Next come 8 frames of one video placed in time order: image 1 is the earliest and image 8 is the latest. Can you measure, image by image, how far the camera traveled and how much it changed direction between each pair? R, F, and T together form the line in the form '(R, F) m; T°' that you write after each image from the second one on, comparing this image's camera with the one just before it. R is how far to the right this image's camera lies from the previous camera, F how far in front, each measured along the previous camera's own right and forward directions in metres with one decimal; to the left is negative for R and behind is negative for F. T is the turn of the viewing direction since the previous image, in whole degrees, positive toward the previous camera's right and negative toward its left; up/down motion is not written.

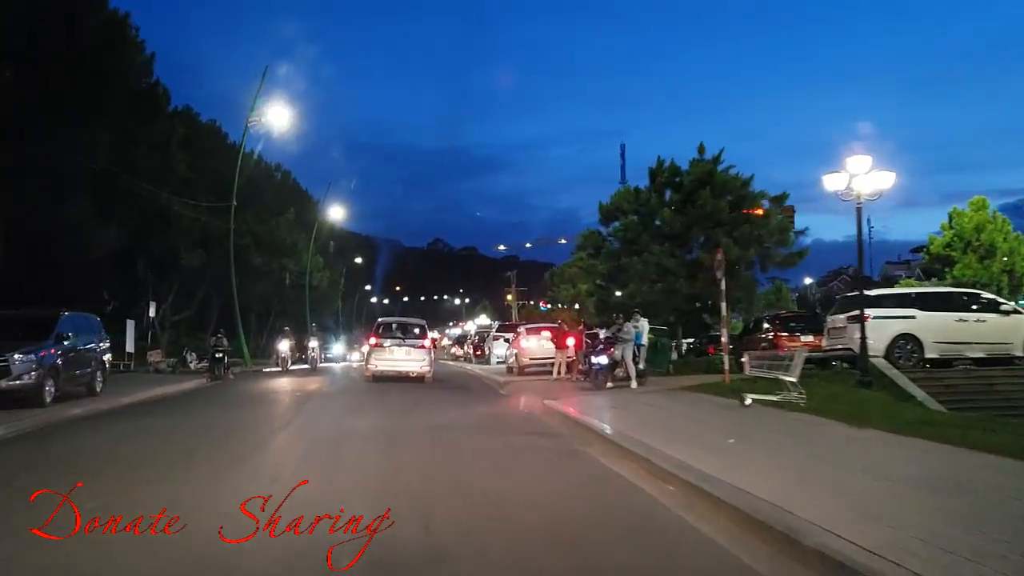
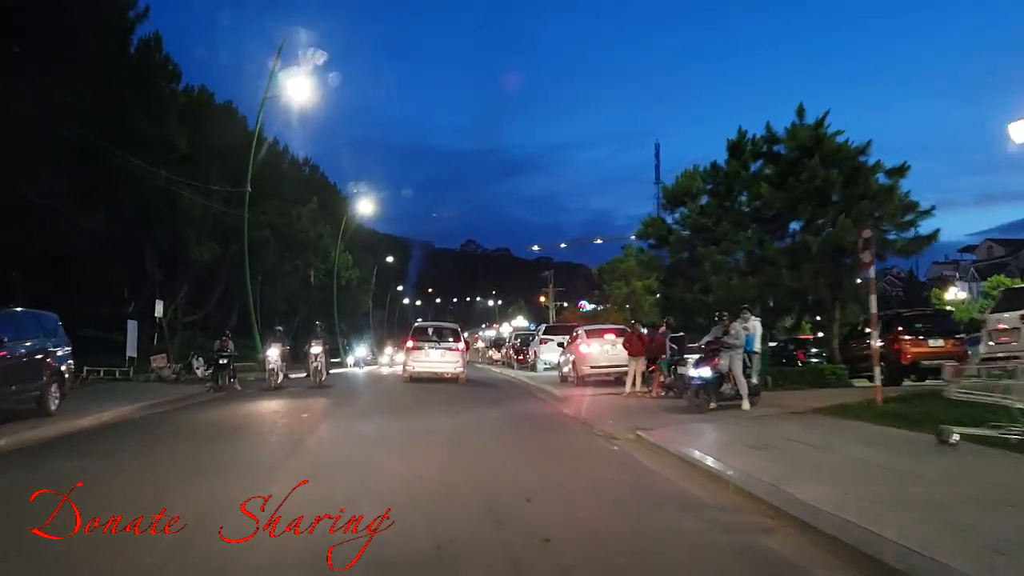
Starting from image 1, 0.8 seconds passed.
(-0.6, +4.5) m; -2°
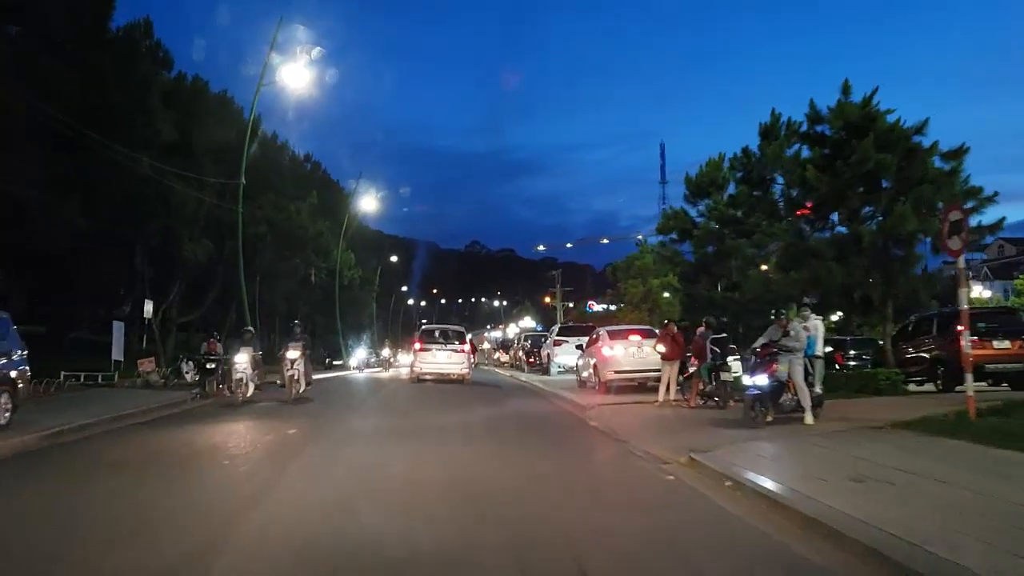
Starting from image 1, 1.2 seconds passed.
(-0.2, +2.1) m; 0°
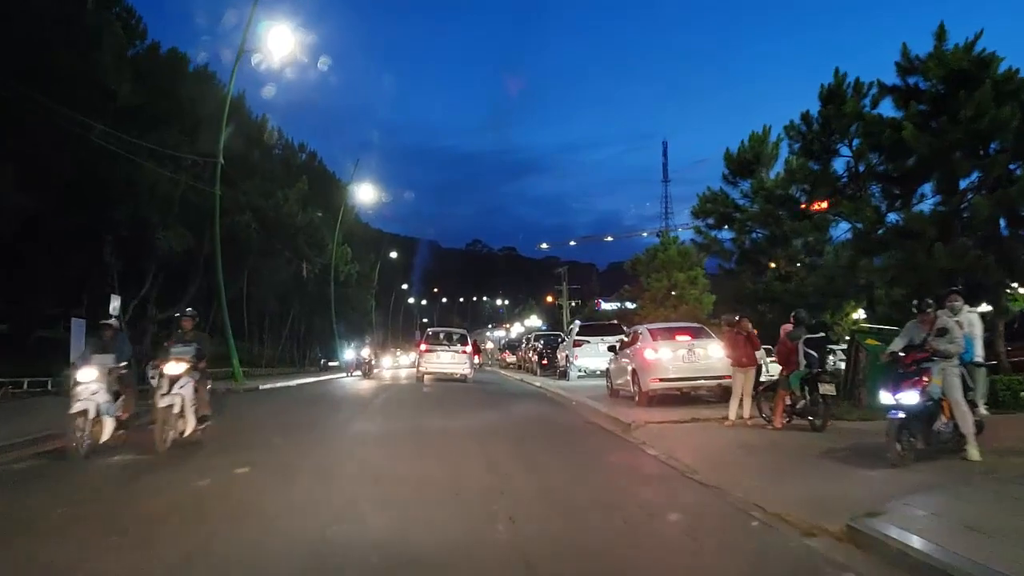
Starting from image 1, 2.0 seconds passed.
(-0.4, +3.6) m; 0°
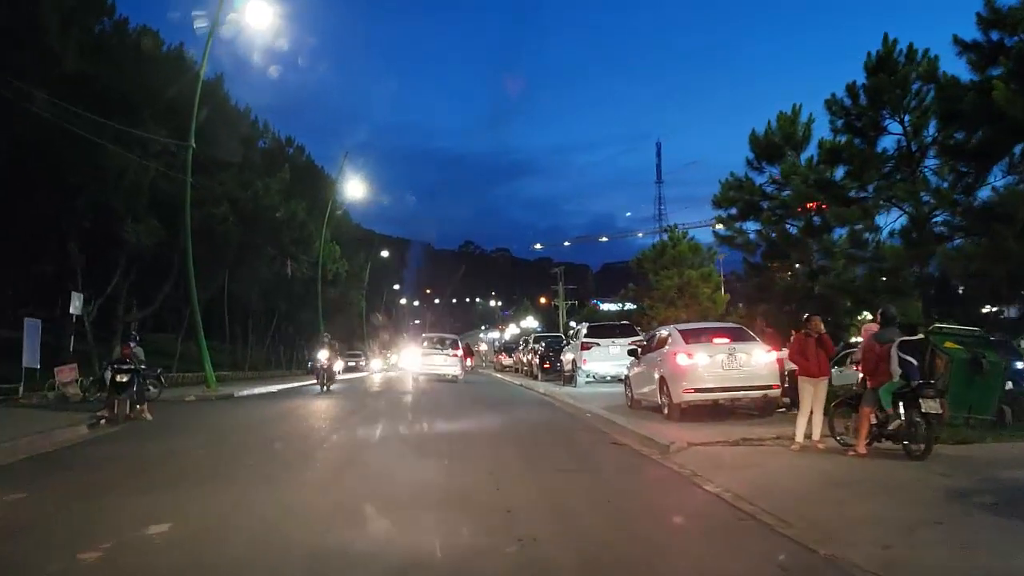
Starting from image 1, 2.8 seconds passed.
(-0.2, +2.5) m; 0°
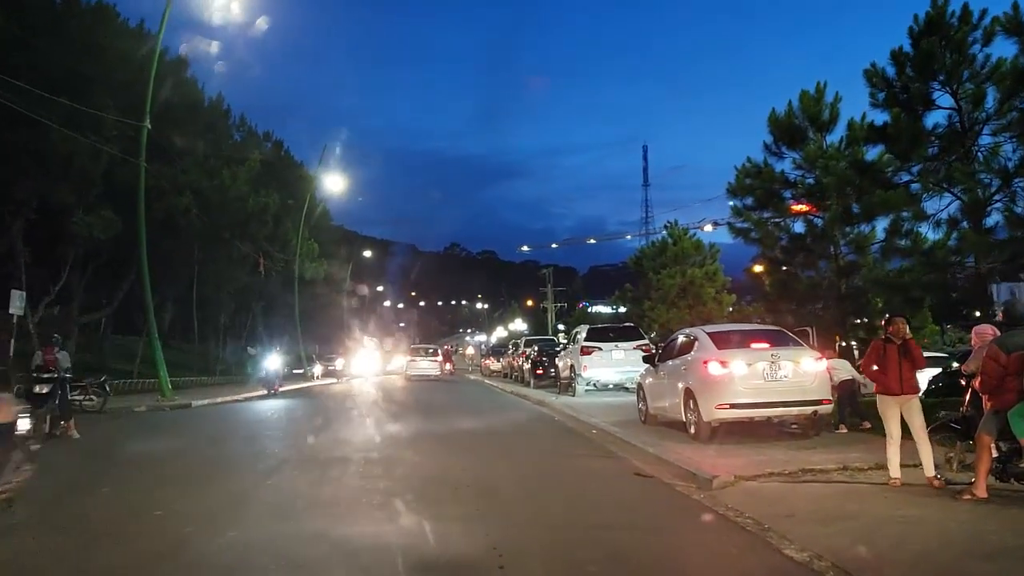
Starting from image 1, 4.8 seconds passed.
(-0.1, +2.4) m; +1°
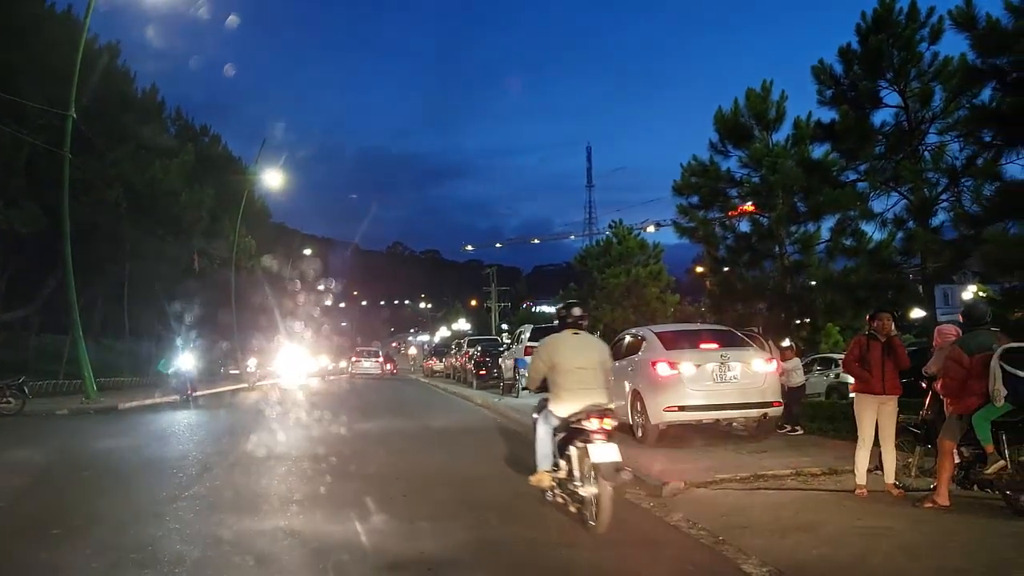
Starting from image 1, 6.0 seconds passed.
(0.0, +0.5) m; +4°
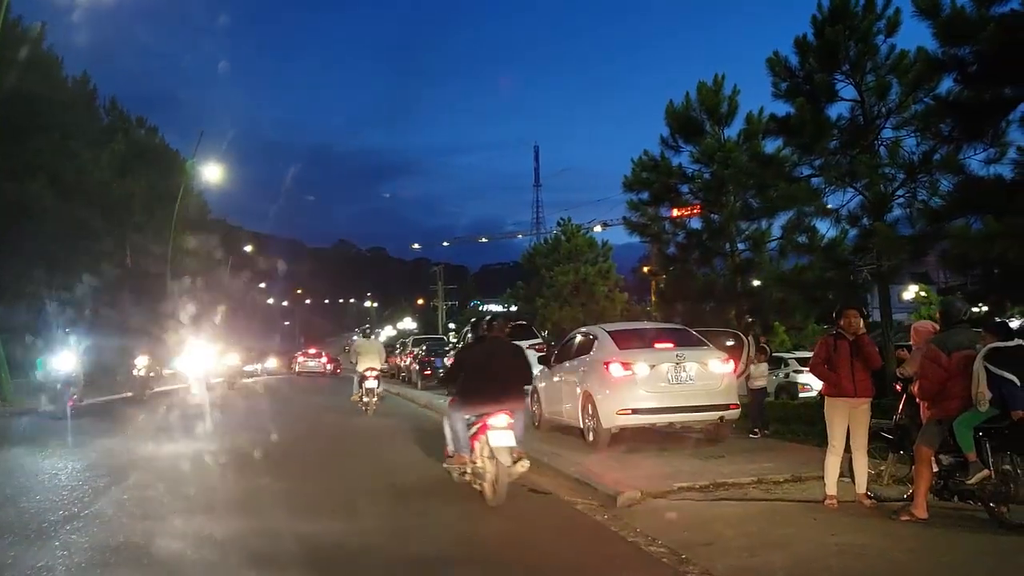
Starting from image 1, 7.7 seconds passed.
(0.0, +0.7) m; +3°
